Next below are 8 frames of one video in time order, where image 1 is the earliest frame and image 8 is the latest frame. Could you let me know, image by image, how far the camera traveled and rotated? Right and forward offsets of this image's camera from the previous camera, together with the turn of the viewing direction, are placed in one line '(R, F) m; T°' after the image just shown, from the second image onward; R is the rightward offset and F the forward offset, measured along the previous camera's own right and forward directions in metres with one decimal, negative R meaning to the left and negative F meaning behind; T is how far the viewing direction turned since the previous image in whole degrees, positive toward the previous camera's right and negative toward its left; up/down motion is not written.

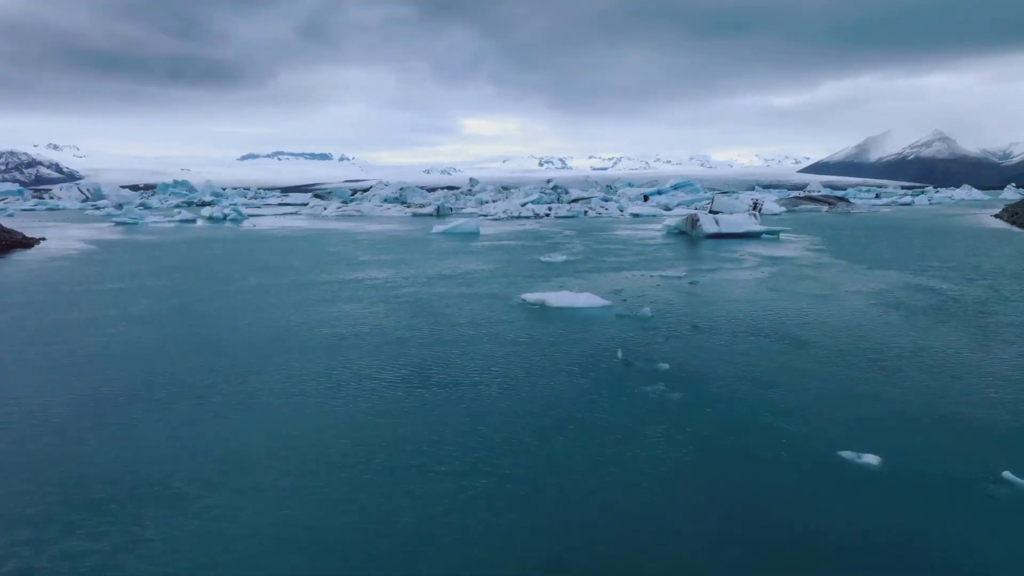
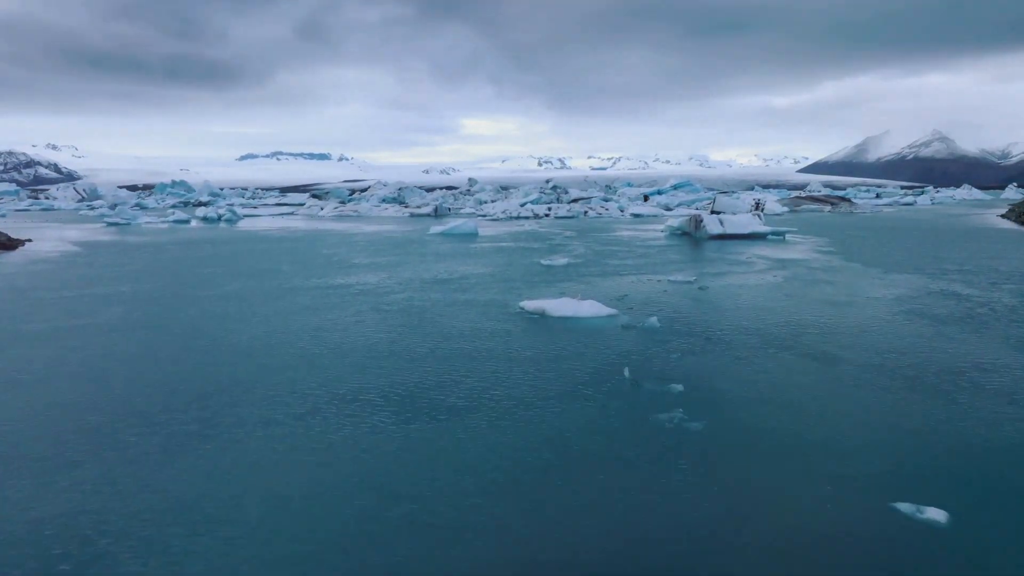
(0.0, +0.8) m; 0°
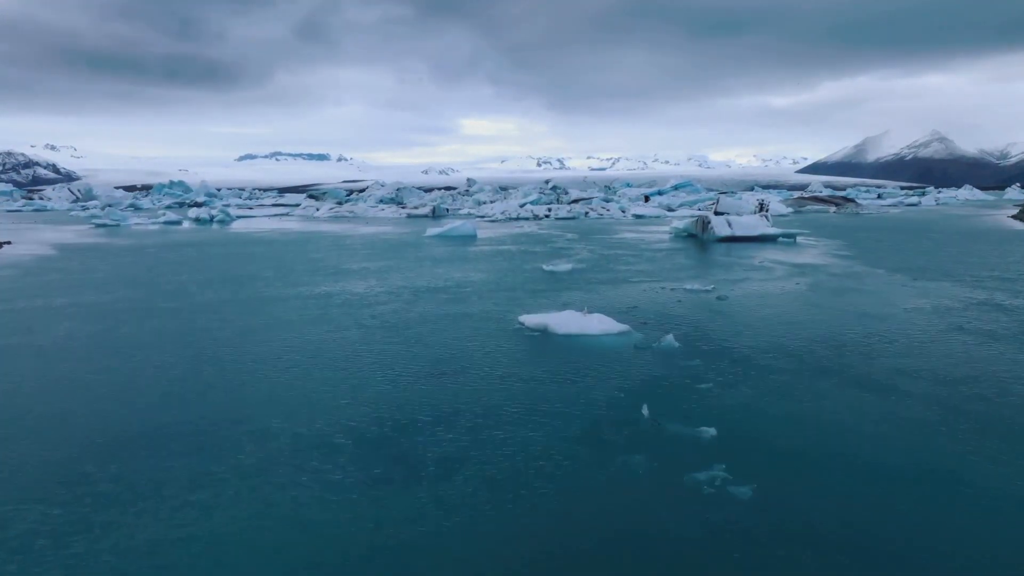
(0.0, +1.2) m; 0°
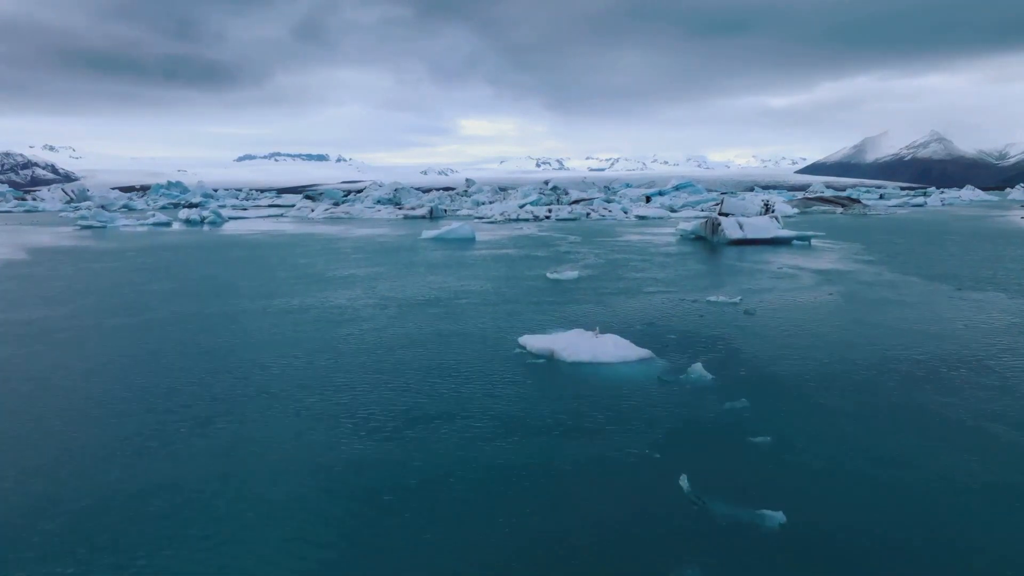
(0.0, +1.4) m; 0°
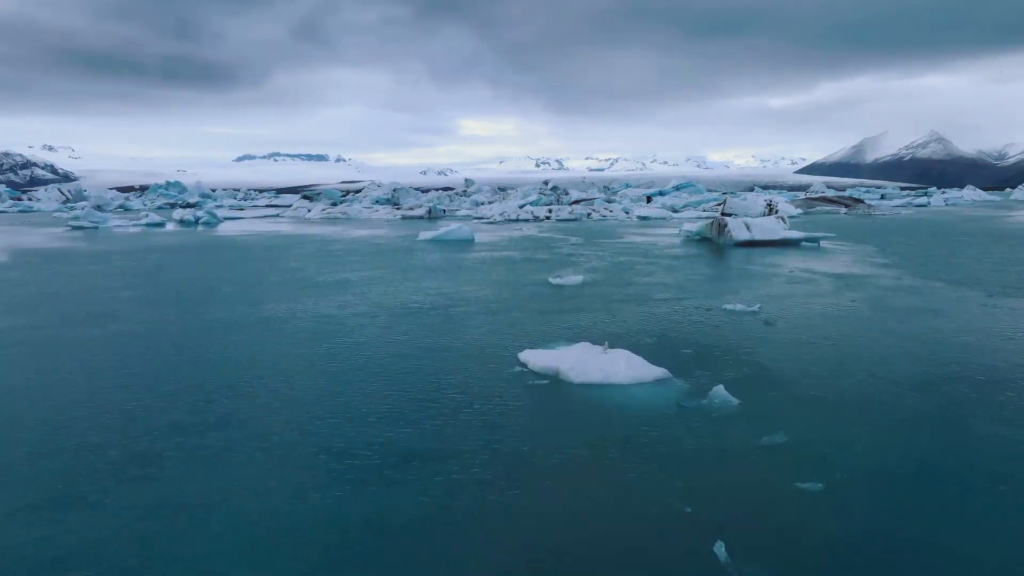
(0.0, +0.8) m; 0°
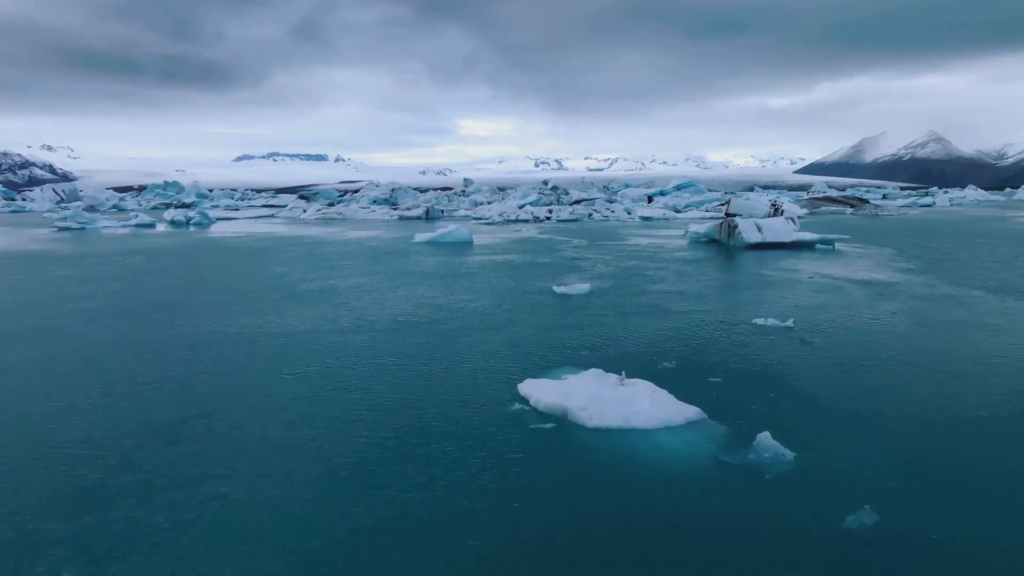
(0.0, +1.2) m; 0°
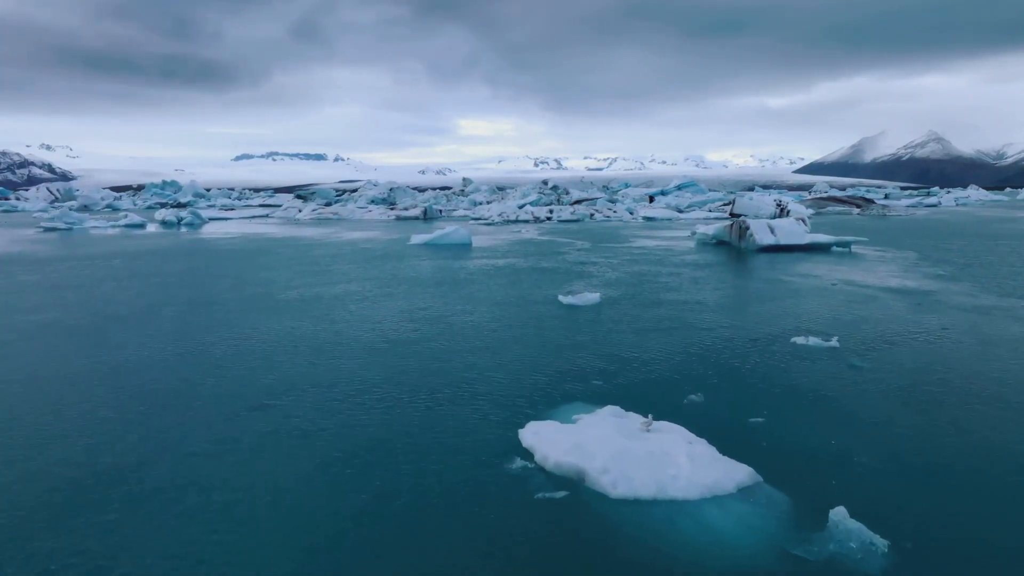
(-0.1, +1.2) m; 0°
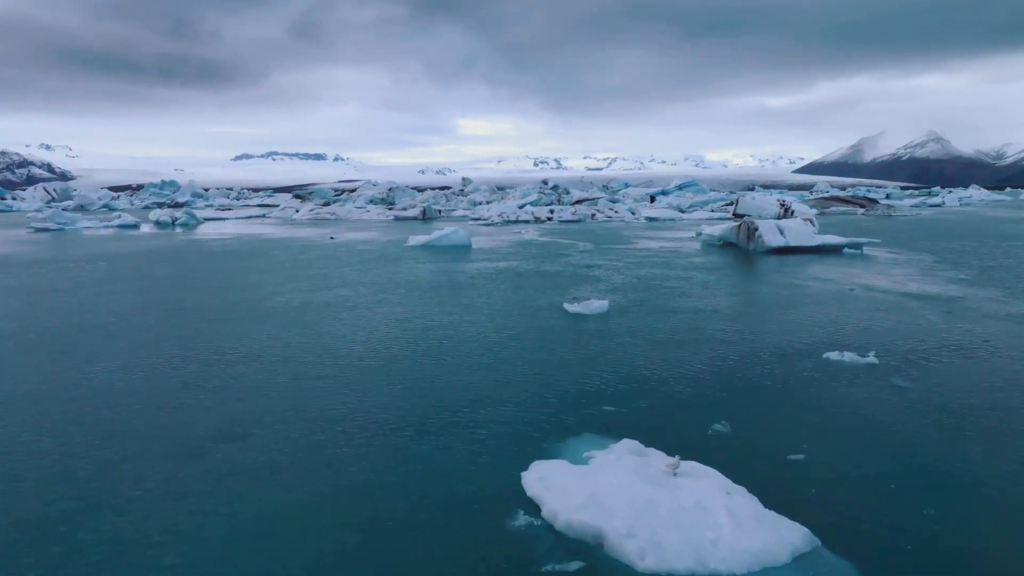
(0.0, +0.8) m; 0°
